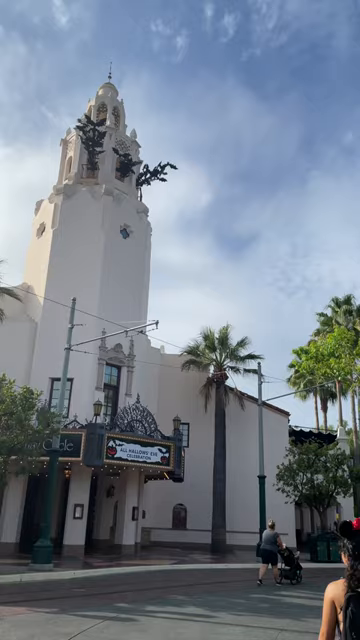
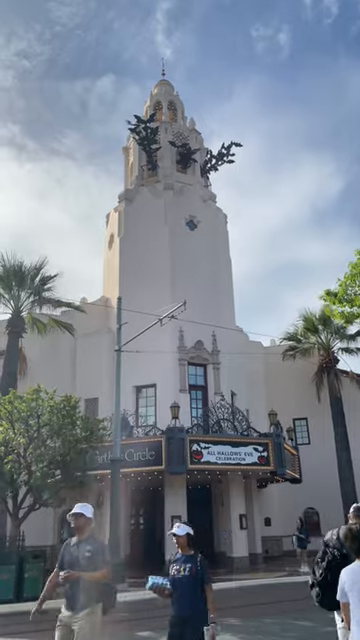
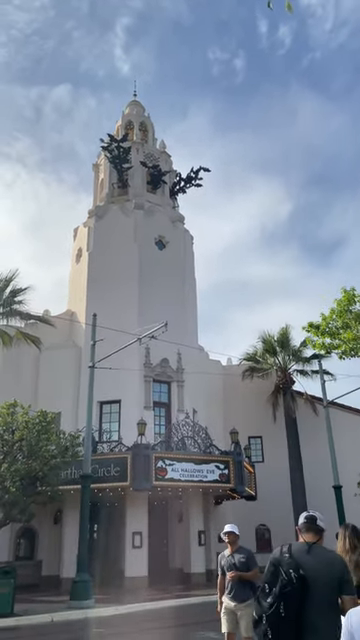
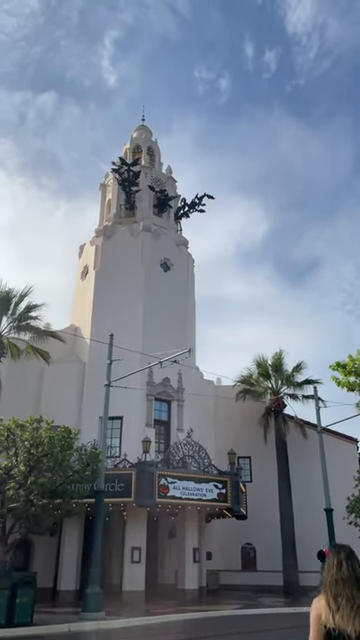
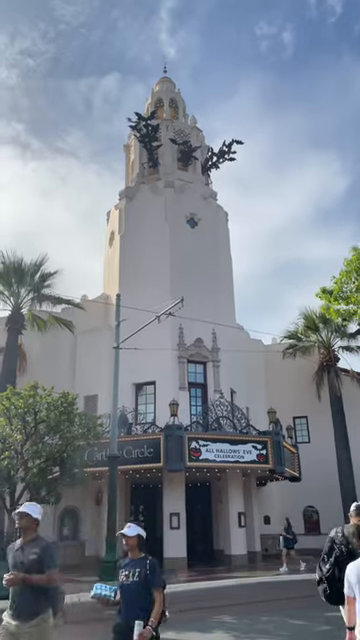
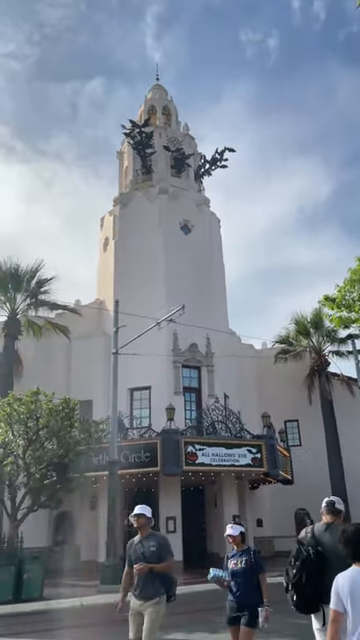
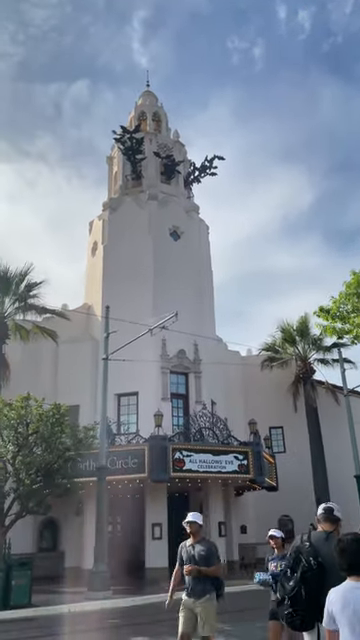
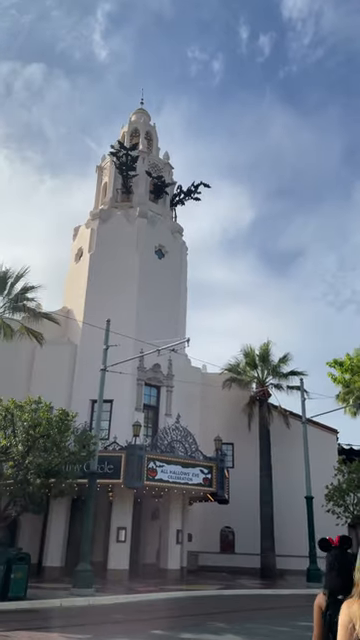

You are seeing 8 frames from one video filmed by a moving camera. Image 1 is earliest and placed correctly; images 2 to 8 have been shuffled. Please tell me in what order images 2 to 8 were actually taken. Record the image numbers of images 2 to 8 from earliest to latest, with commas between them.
8, 4, 3, 7, 6, 2, 5
